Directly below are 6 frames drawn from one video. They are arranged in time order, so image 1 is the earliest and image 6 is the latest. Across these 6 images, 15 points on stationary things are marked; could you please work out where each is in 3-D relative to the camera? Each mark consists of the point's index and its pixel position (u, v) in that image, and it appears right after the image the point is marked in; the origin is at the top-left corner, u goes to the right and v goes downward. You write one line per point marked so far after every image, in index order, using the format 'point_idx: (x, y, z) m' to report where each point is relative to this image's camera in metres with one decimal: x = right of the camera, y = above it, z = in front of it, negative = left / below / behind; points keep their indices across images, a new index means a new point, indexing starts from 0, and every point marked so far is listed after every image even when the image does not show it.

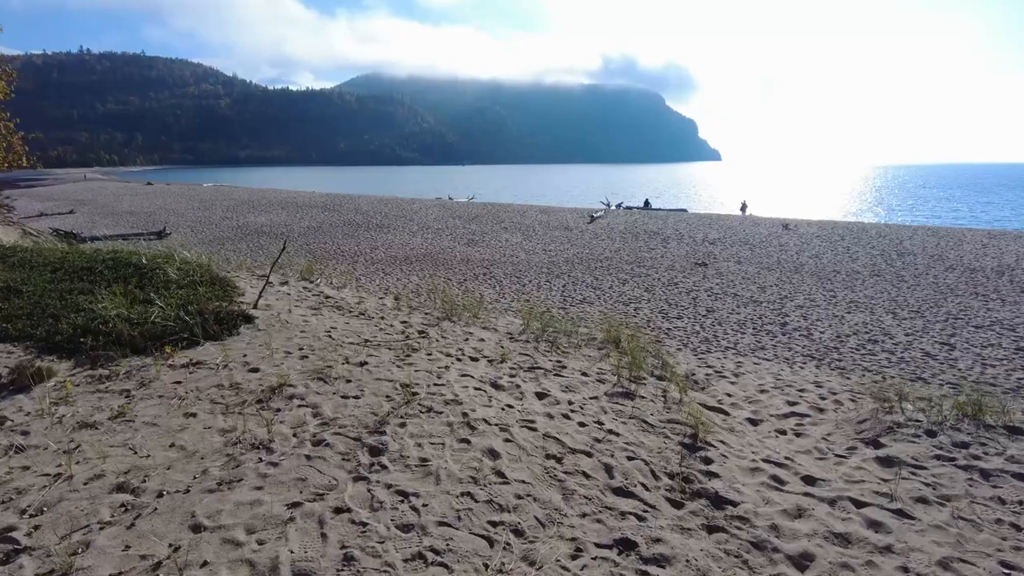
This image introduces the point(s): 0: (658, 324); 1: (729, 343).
0: (+1.8, -0.4, +8.1) m
1: (+2.4, -0.6, +7.3) m
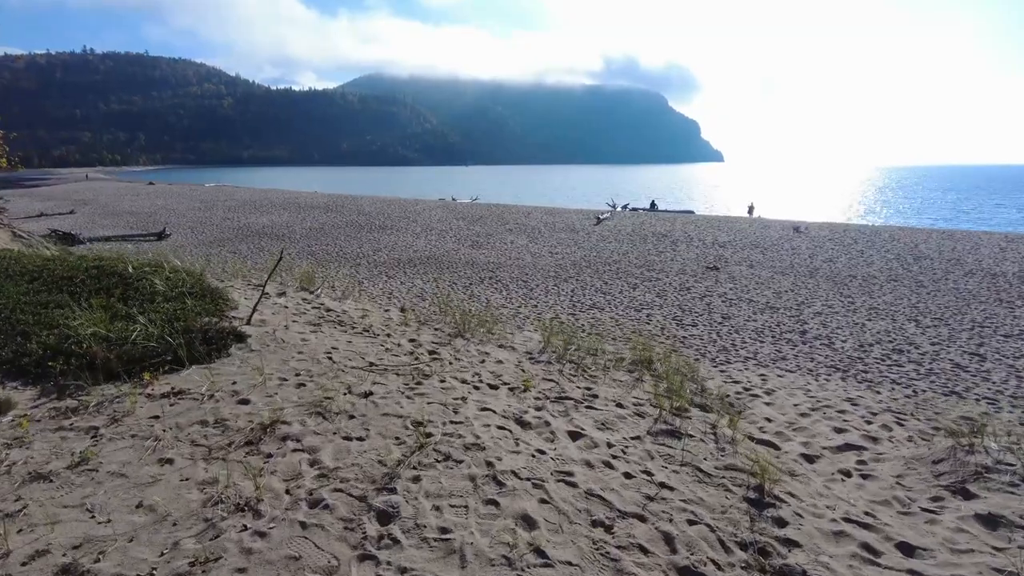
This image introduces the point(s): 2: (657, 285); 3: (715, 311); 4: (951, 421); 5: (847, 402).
0: (+1.9, -0.5, +7.8) m
1: (+2.5, -0.7, +7.0) m
2: (+2.4, 0.0, +10.7) m
3: (+2.8, -0.3, +9.0) m
4: (+2.5, -0.8, +3.8) m
5: (+2.2, -0.8, +4.4) m
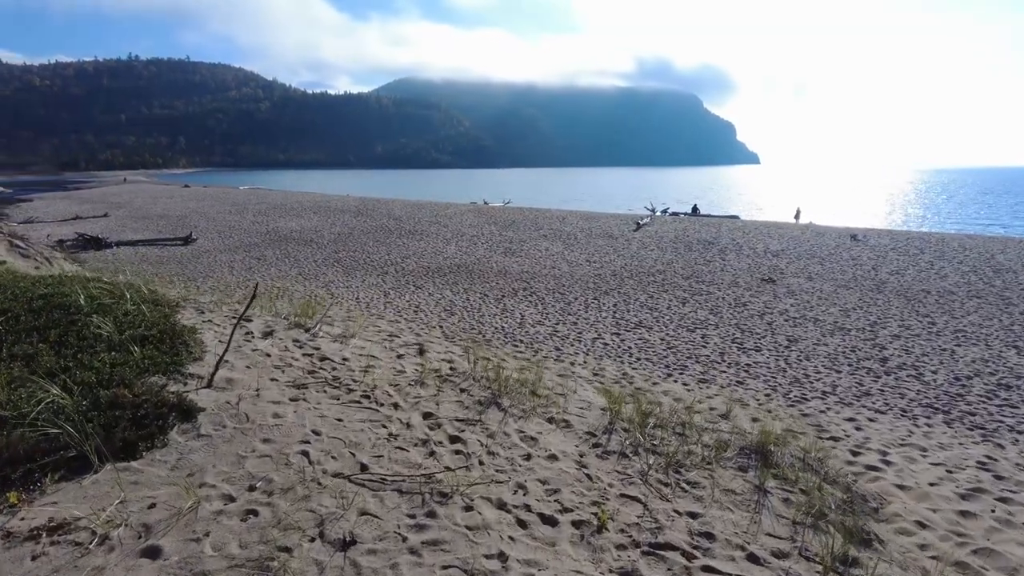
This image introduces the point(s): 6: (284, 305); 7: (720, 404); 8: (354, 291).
0: (+2.3, -0.7, +6.8) m
1: (+2.9, -0.9, +6.0) m
2: (+2.9, -0.2, +9.7) m
3: (+3.3, -0.5, +8.0) m
4: (+2.8, -1.0, +2.8) m
5: (+2.5, -1.0, +3.4) m
6: (-3.0, -0.2, +8.6) m
7: (+1.5, -0.9, +4.9) m
8: (-2.5, 0.0, +10.2) m
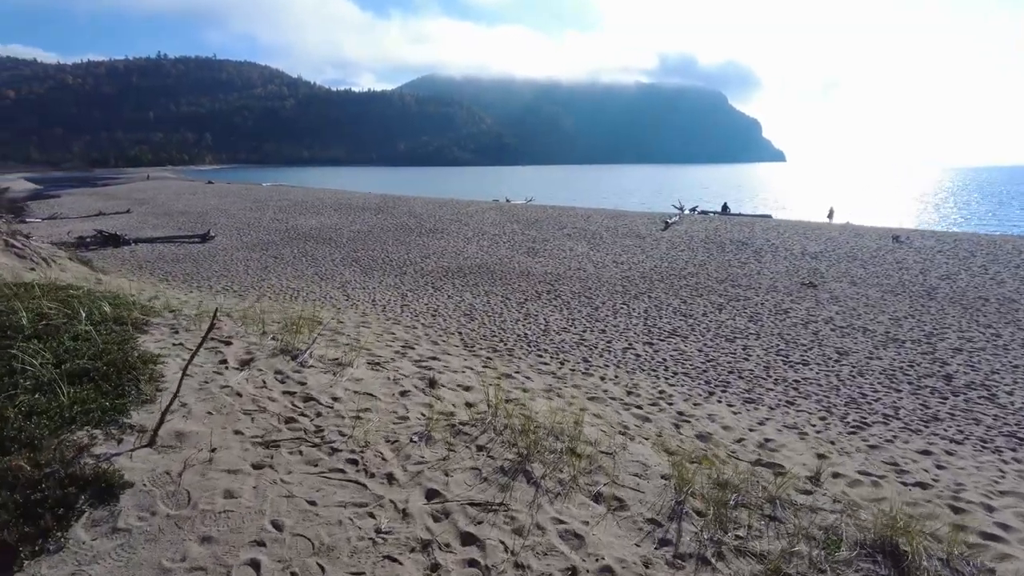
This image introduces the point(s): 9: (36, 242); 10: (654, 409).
0: (+2.6, -0.8, +6.2) m
1: (+3.1, -1.0, +5.4) m
2: (+3.2, -0.3, +9.1) m
3: (+3.5, -0.6, +7.4) m
4: (+2.9, -1.1, +2.2) m
5: (+2.6, -1.1, +2.8) m
6: (-2.7, -0.3, +8.1) m
7: (+1.7, -1.0, +4.3) m
8: (-2.1, -0.1, +9.7) m
9: (-6.4, +0.6, +8.7) m
10: (+1.0, -0.8, +4.4) m
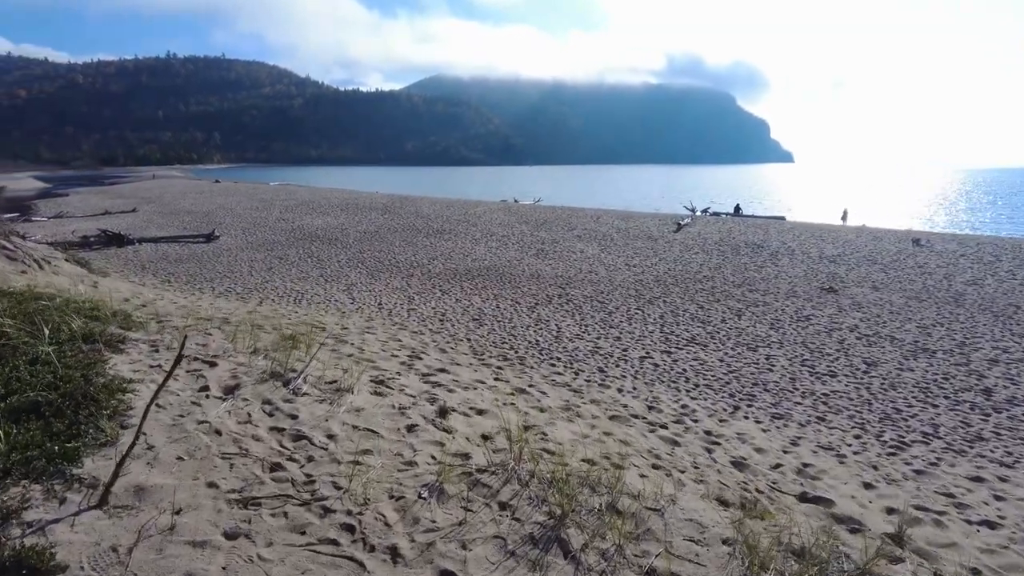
0: (+2.7, -0.9, +5.9) m
1: (+3.2, -1.1, +5.0) m
2: (+3.4, -0.3, +8.7) m
3: (+3.7, -0.7, +7.0) m
4: (+2.9, -1.1, +1.8) m
5: (+2.7, -1.1, +2.5) m
6: (-2.6, -0.3, +7.8) m
7: (+1.8, -1.0, +4.0) m
8: (-2.0, -0.1, +9.4) m
9: (-6.2, +0.6, +8.5) m
10: (+1.1, -0.9, +4.1) m
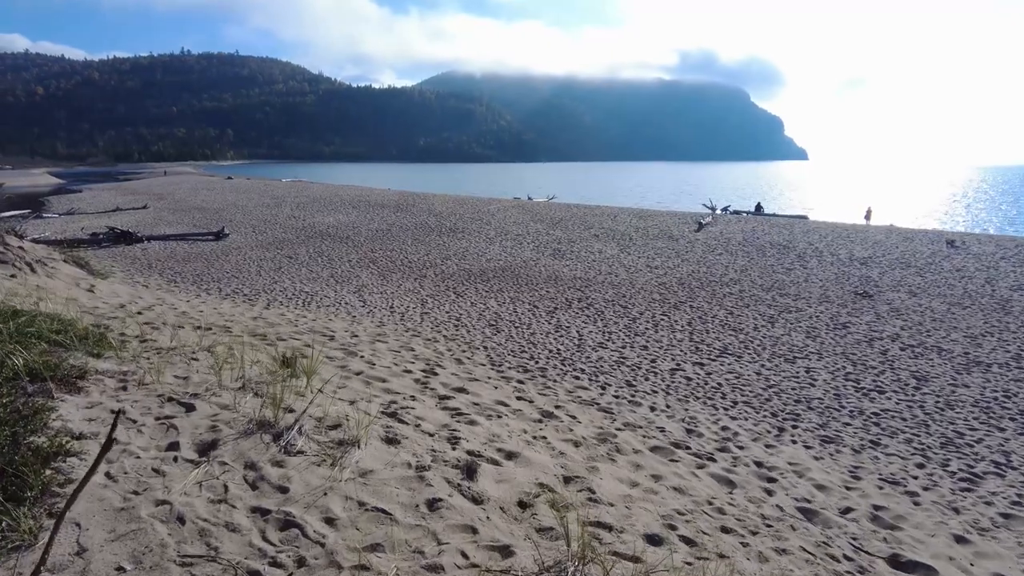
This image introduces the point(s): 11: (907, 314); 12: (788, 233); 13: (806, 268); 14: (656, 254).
0: (+2.9, -1.0, +5.4) m
1: (+3.4, -1.2, +4.5) m
2: (+3.6, -0.4, +8.2) m
3: (+3.9, -0.8, +6.5) m
4: (+3.0, -1.2, +1.3) m
5: (+2.8, -1.2, +2.0) m
6: (-2.3, -0.3, +7.4) m
7: (+2.0, -1.1, +3.5) m
8: (-1.7, -0.2, +9.0) m
9: (-6.0, +0.6, +8.1) m
10: (+1.2, -1.0, +3.6) m
11: (+5.3, -0.3, +8.6) m
12: (+6.4, +1.3, +15.2) m
13: (+5.2, +0.4, +11.4) m
14: (+2.8, +0.6, +12.7) m
